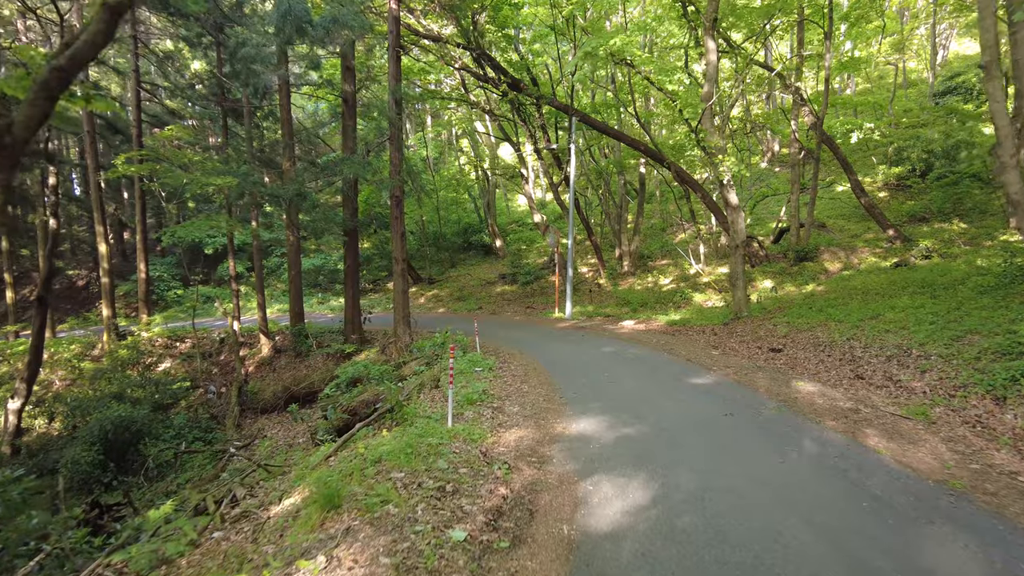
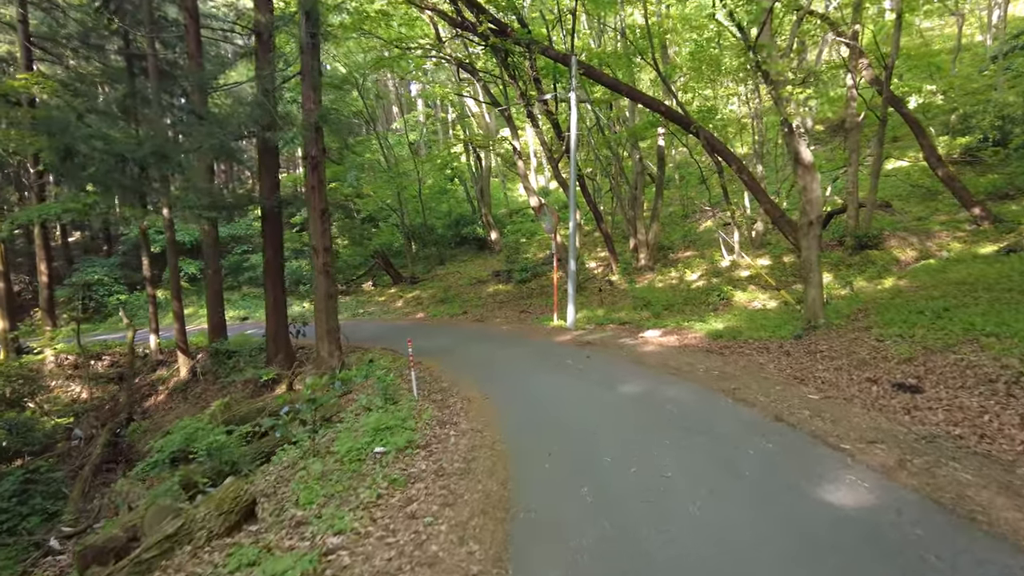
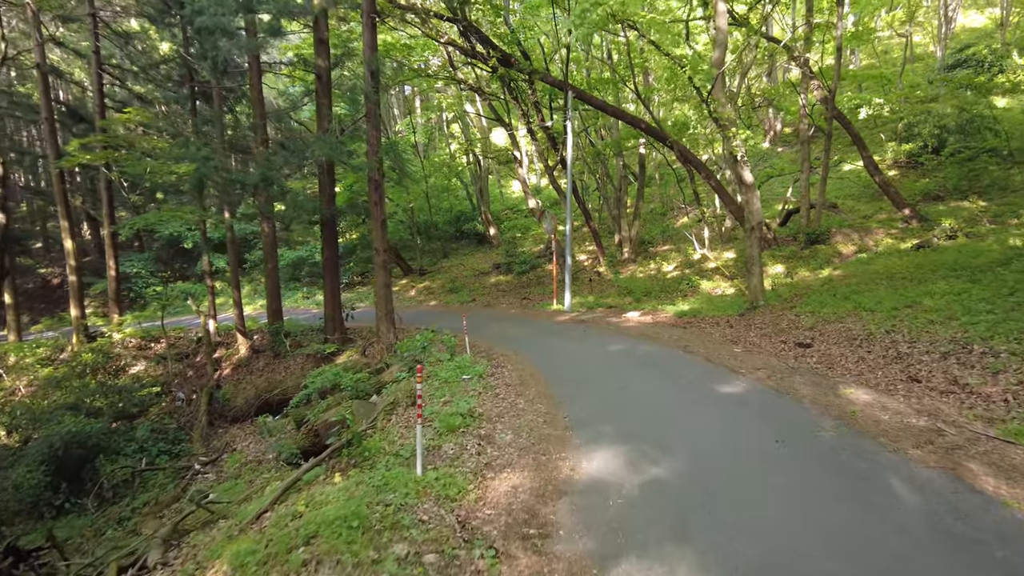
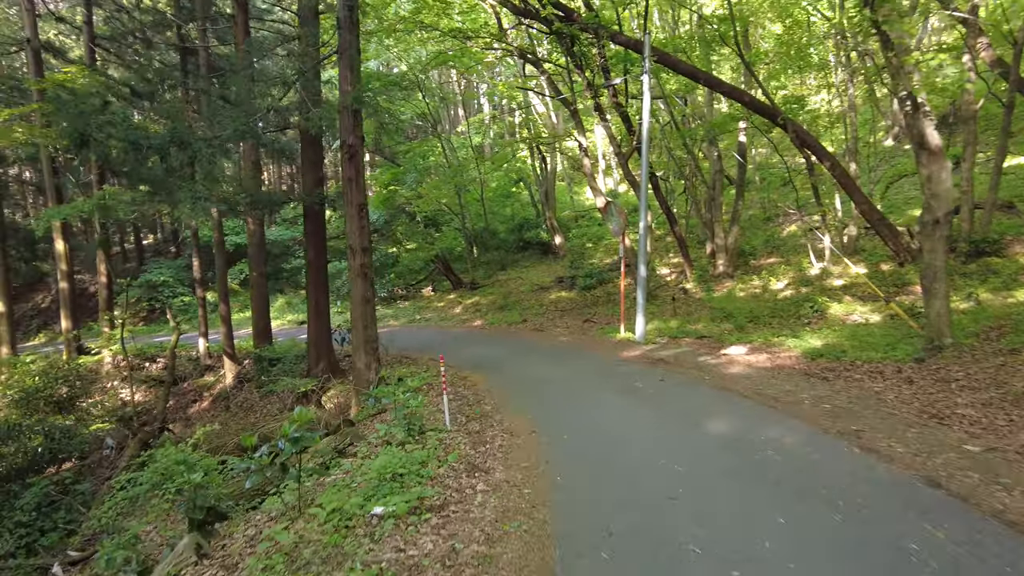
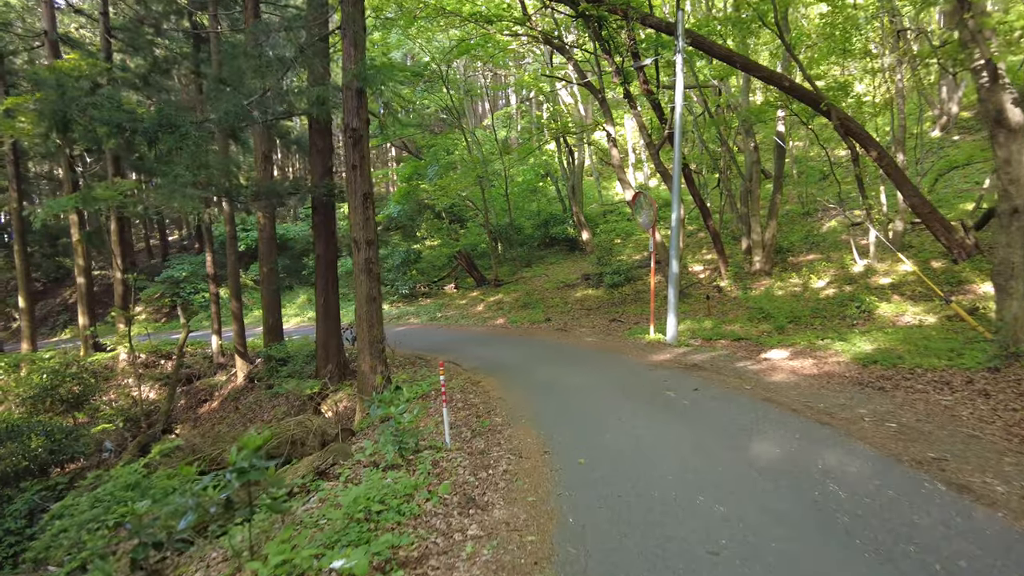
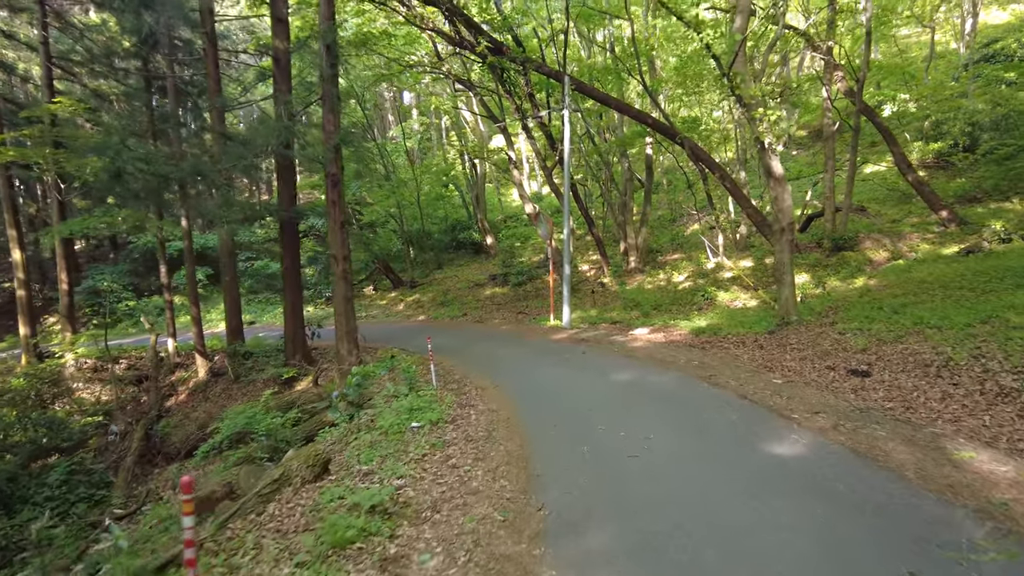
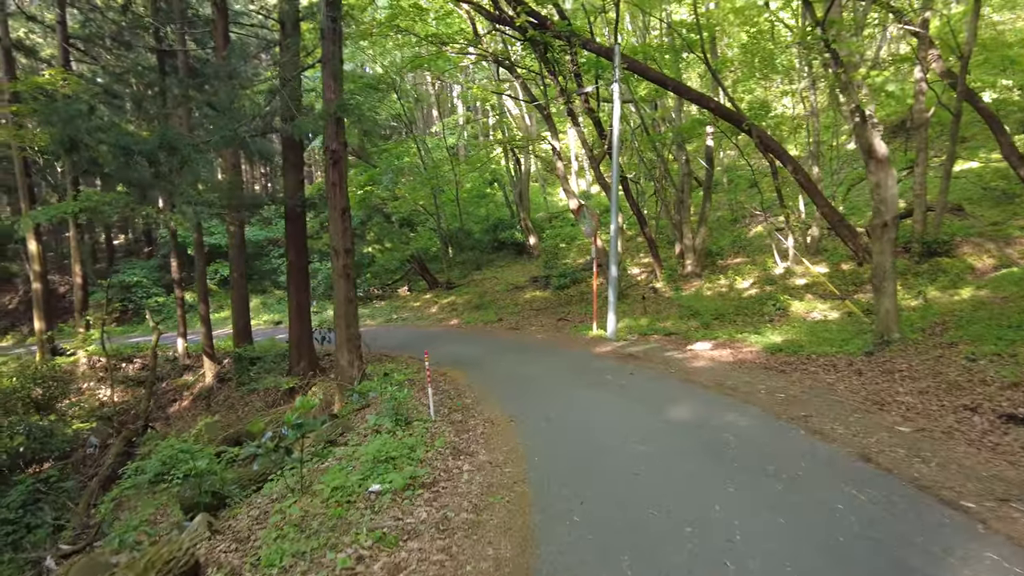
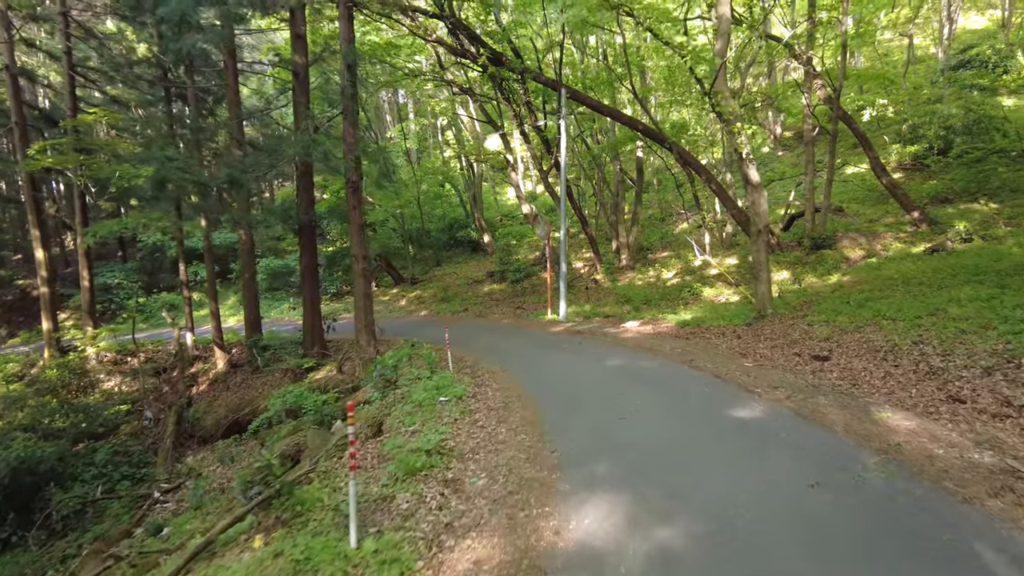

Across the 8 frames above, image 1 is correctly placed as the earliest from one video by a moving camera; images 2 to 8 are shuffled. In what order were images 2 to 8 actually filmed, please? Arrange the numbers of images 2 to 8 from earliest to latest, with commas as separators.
3, 8, 6, 2, 7, 4, 5
